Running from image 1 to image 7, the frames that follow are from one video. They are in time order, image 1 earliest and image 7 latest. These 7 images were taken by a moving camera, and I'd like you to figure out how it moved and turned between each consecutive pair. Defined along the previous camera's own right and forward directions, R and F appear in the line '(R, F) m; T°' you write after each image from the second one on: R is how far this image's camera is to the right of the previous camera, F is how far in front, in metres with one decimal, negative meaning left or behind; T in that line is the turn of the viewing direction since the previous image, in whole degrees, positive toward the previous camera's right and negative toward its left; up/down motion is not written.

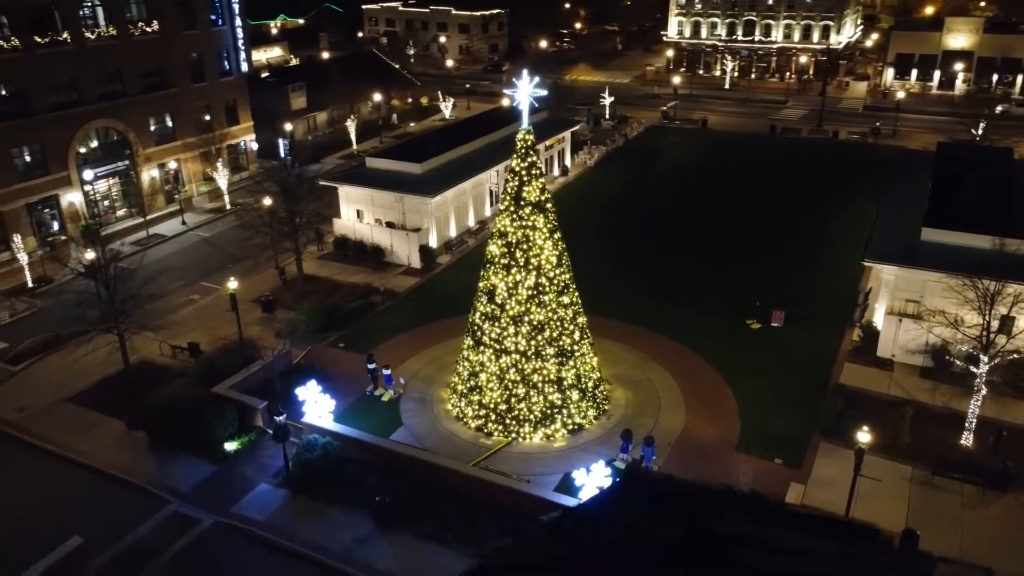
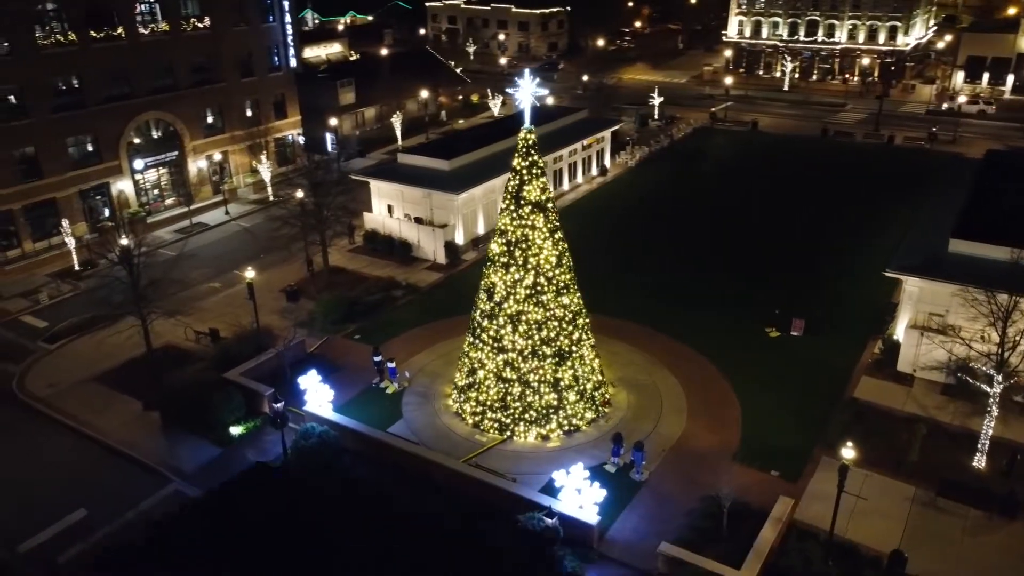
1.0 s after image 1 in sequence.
(+2.0, 0.0) m; -5°
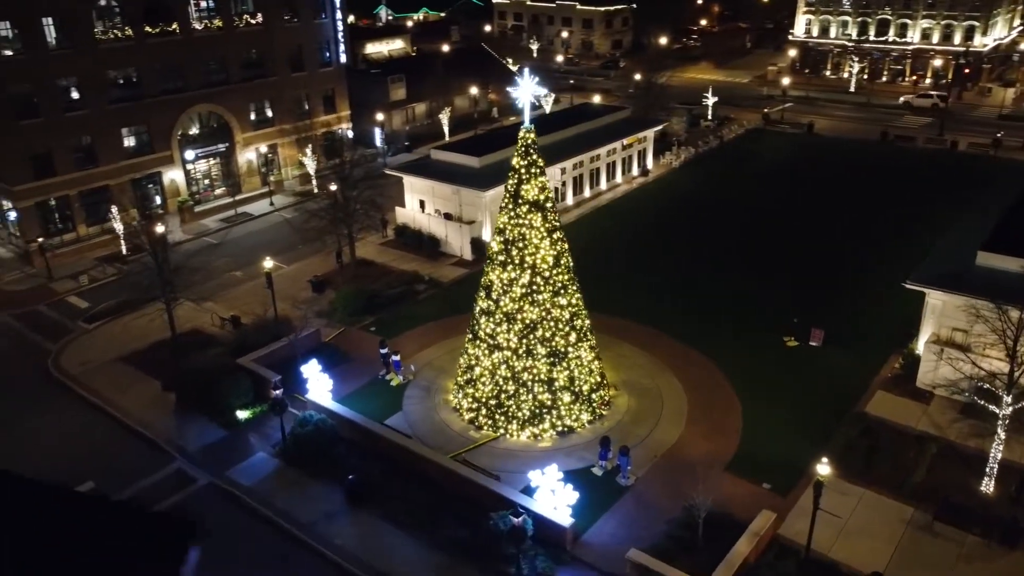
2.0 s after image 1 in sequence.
(+2.2, 0.0) m; -5°
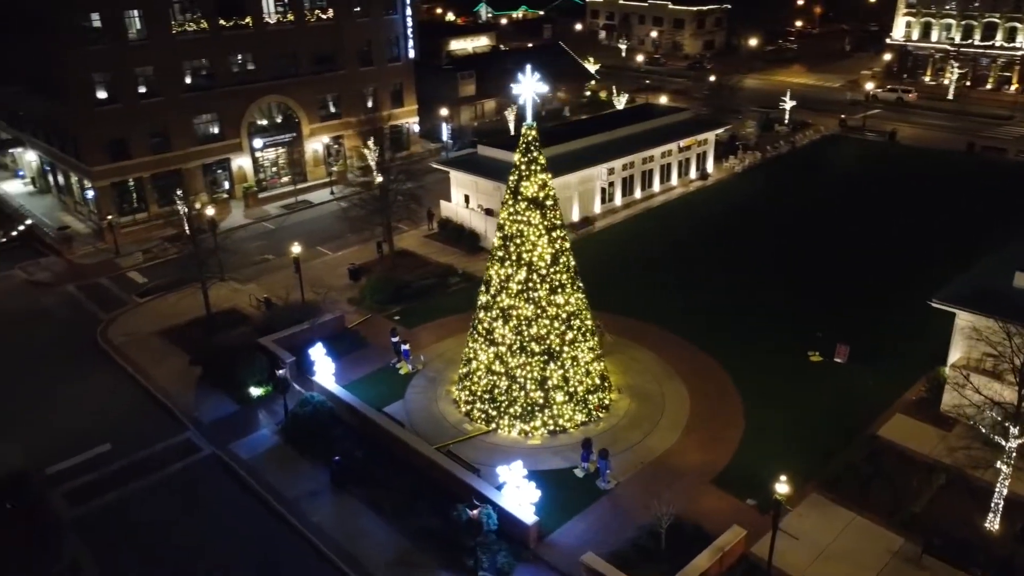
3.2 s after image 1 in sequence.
(+3.0, +0.1) m; -7°
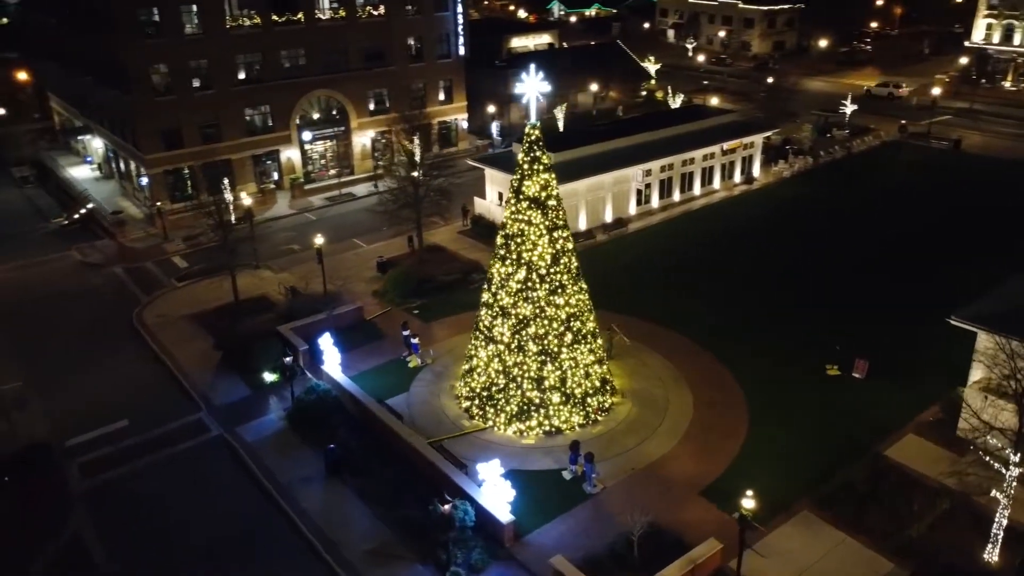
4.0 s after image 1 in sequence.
(+2.1, +0.1) m; -5°
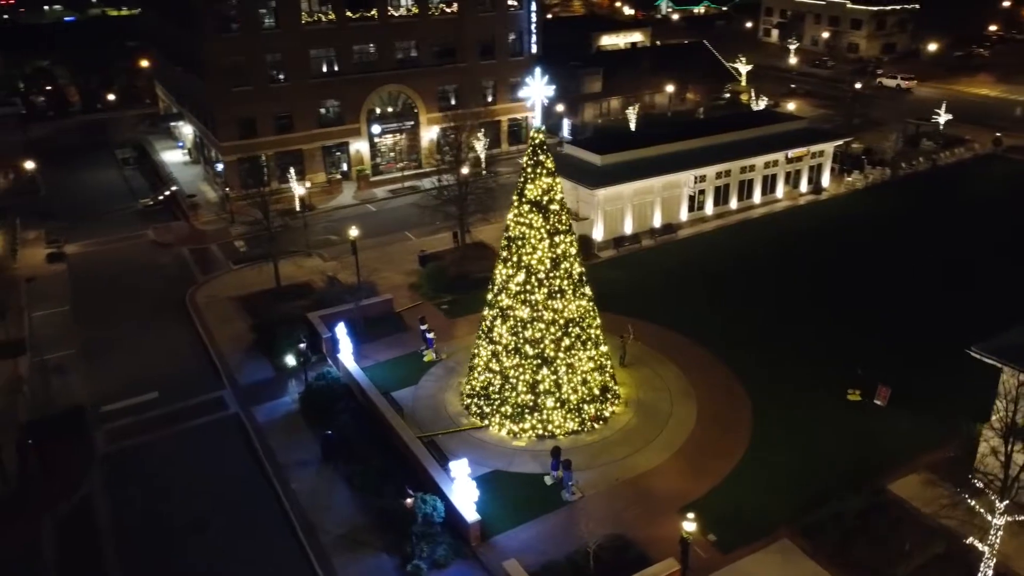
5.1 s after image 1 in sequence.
(+3.1, +0.1) m; -8°
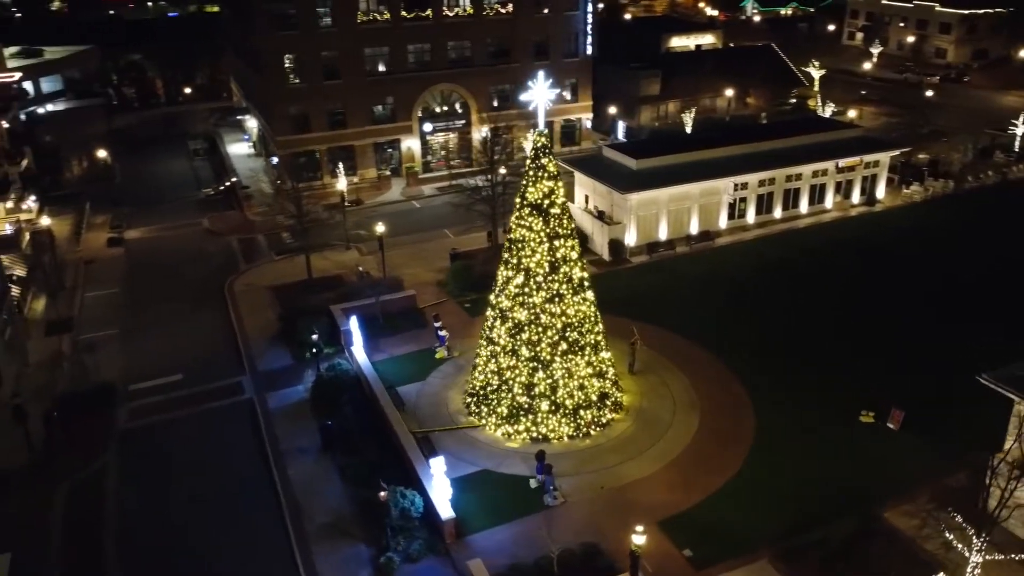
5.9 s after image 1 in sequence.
(+2.4, 0.0) m; -6°
